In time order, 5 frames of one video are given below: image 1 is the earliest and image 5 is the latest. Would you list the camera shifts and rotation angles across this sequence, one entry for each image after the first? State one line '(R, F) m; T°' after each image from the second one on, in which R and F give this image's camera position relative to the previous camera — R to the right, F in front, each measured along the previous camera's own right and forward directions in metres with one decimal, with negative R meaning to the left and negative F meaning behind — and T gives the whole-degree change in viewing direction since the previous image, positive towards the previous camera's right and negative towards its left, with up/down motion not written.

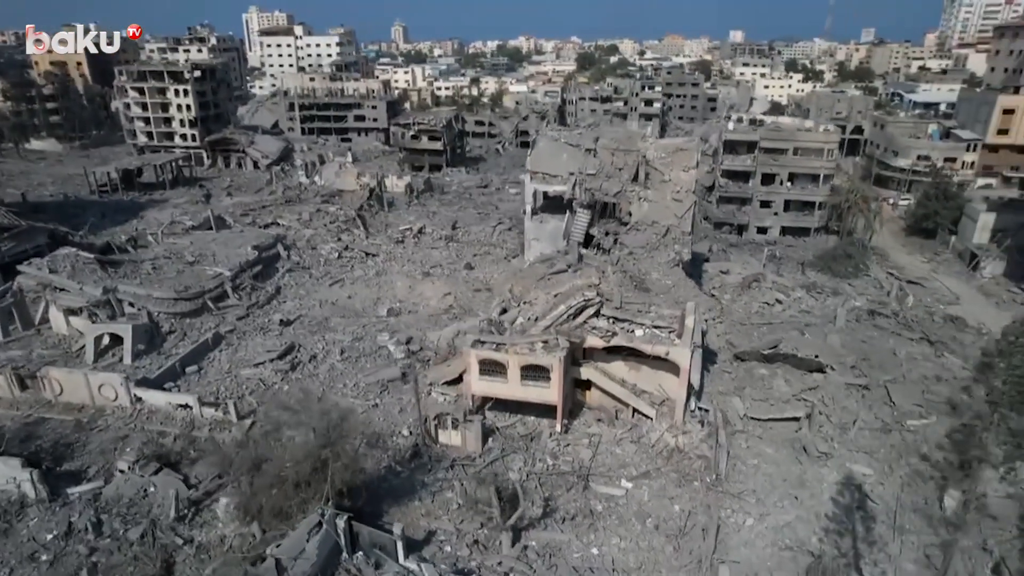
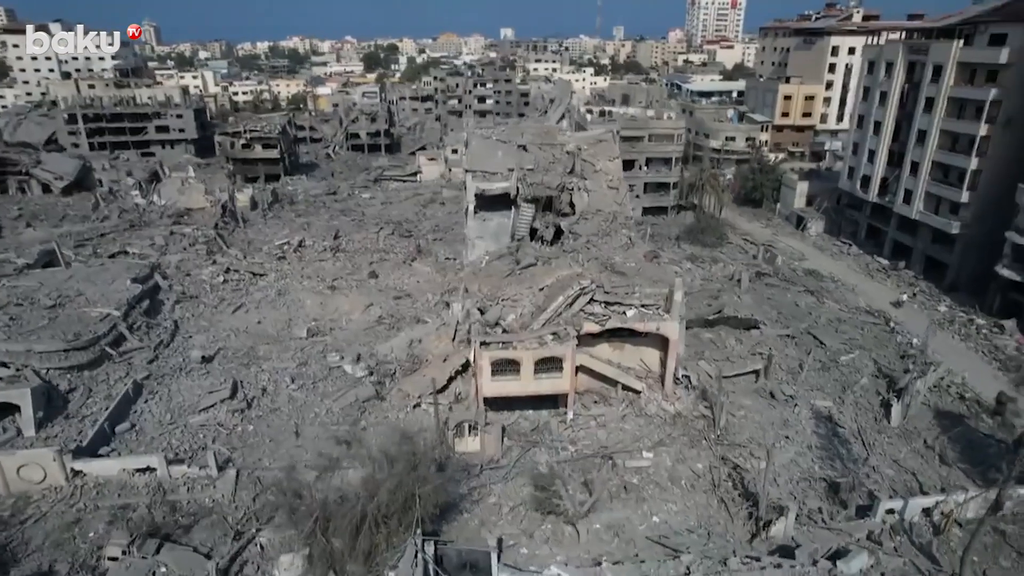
(-6.2, +0.9) m; +18°
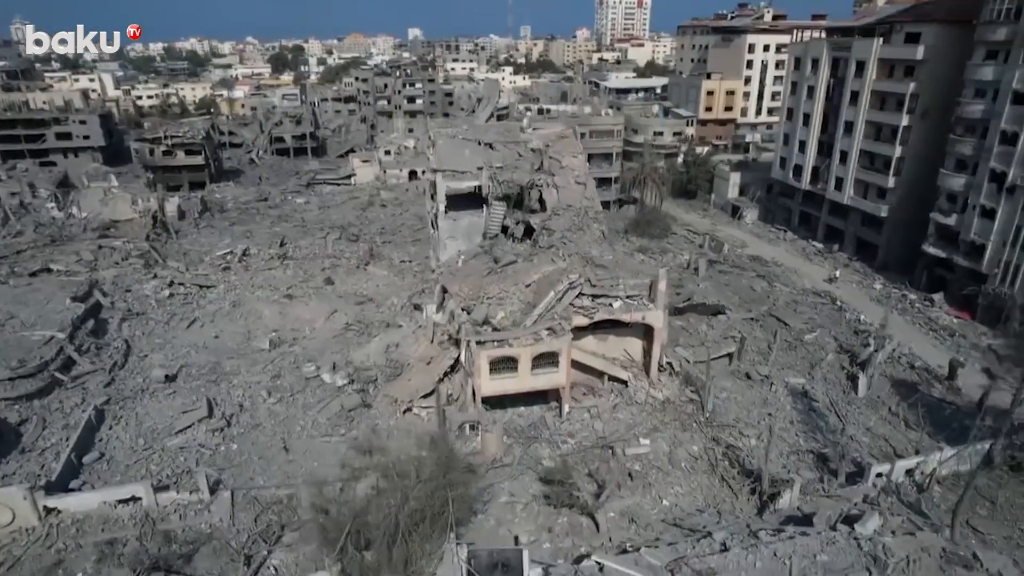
(-2.3, +0.2) m; +7°
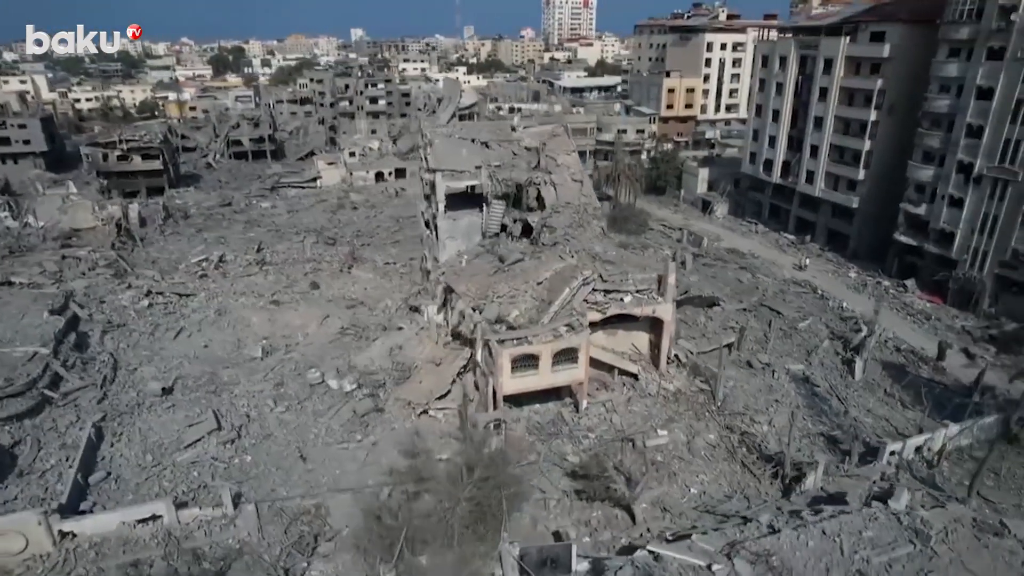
(-2.2, +0.1) m; +4°
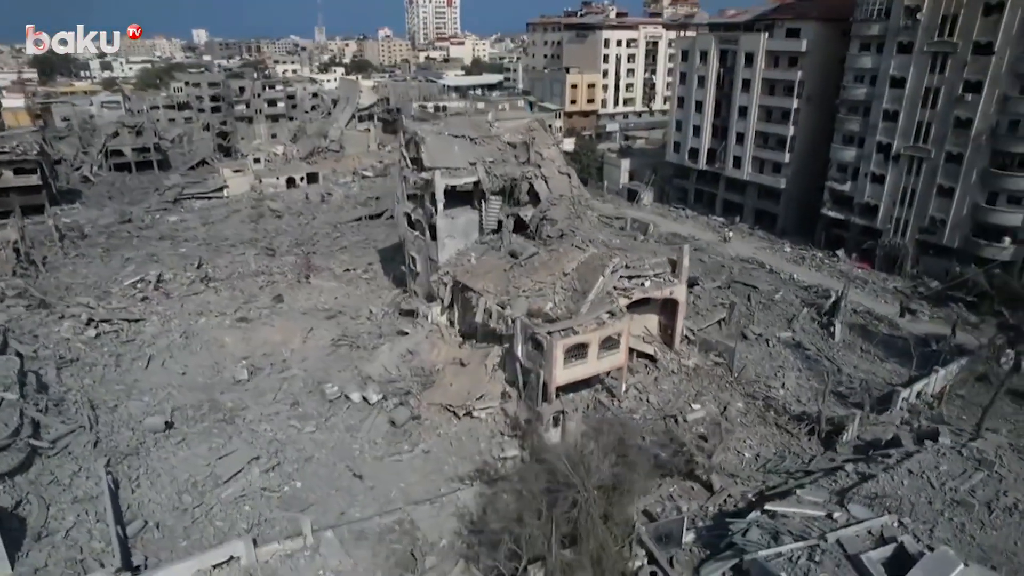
(-5.4, +0.5) m; +11°
